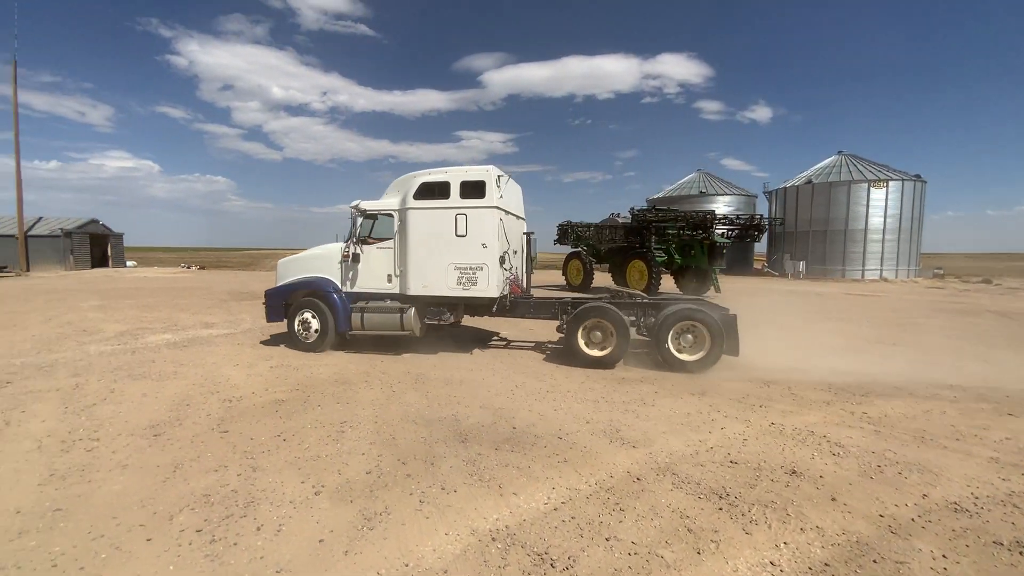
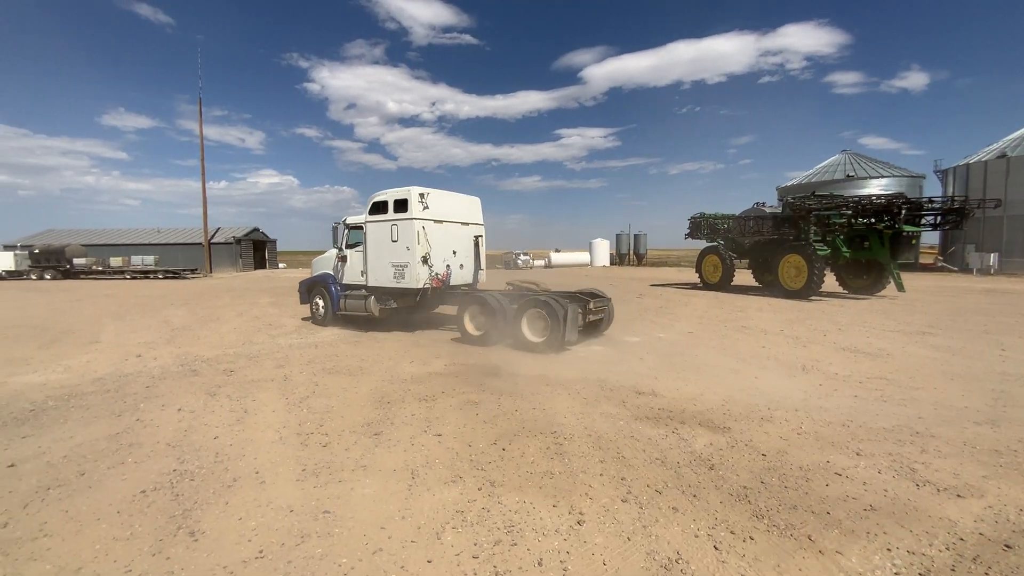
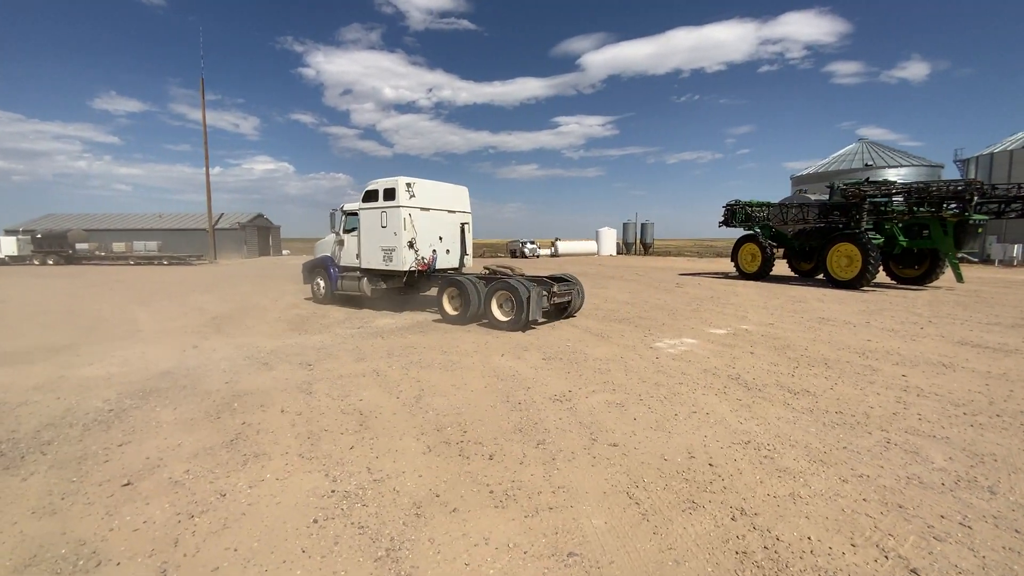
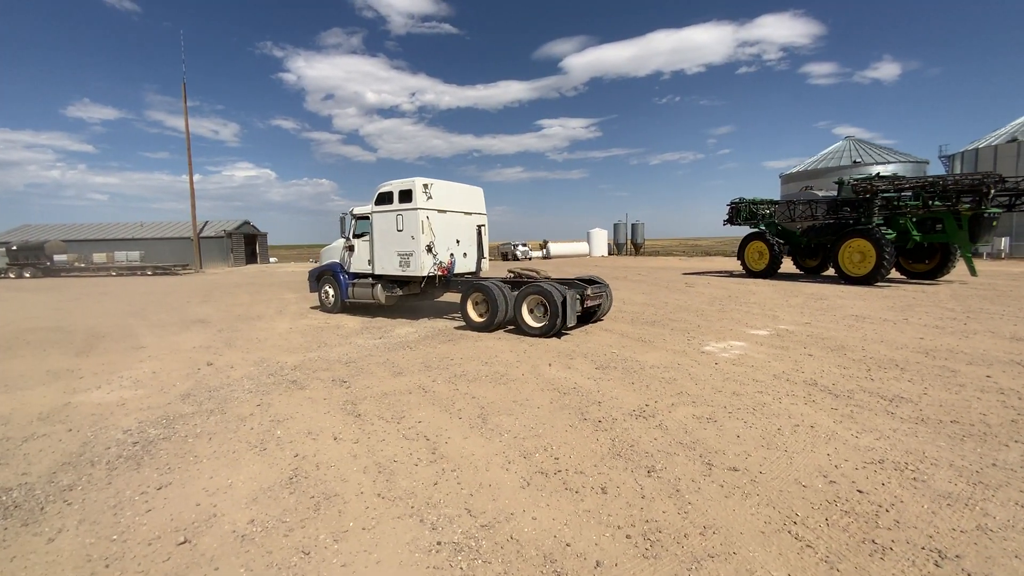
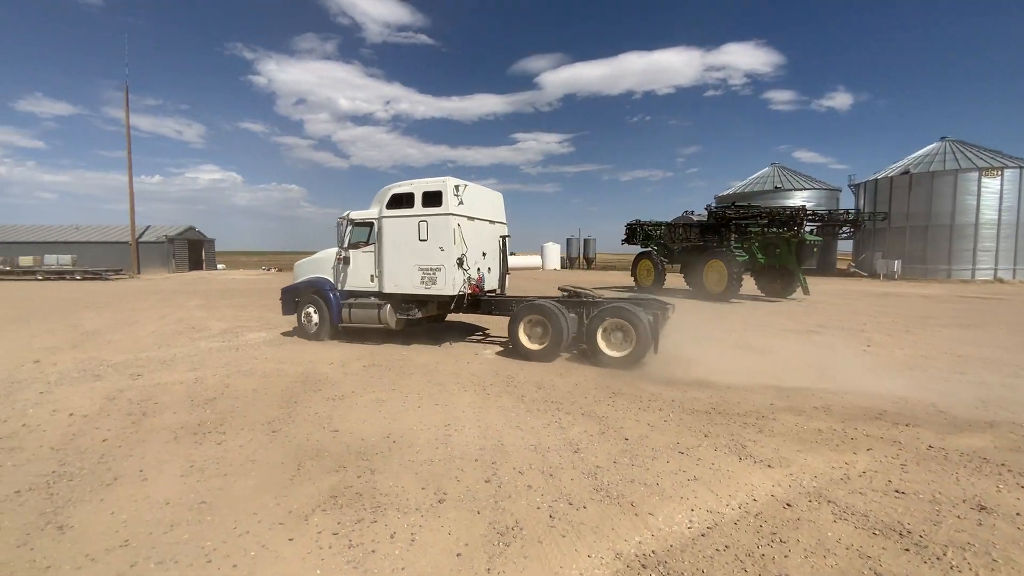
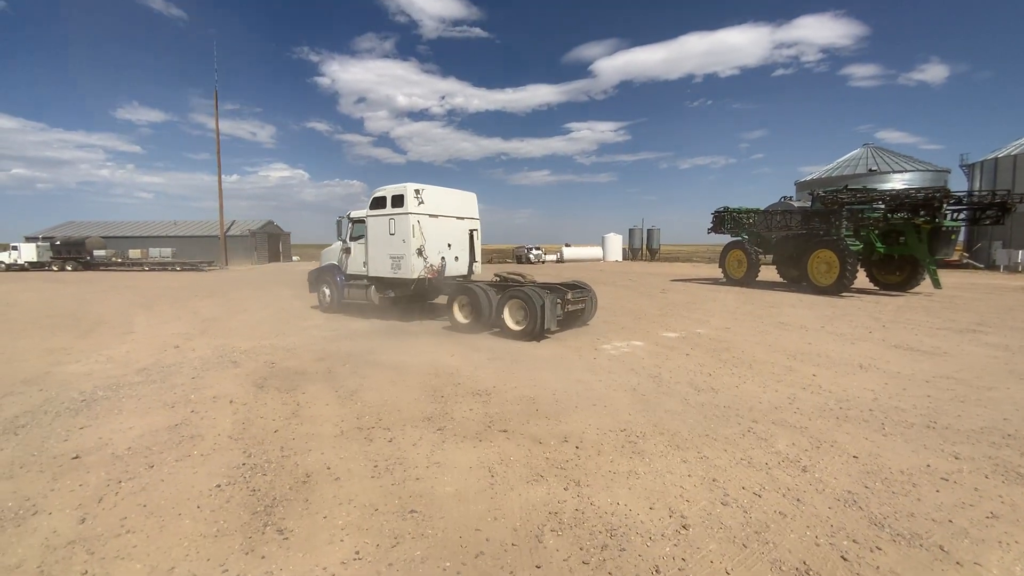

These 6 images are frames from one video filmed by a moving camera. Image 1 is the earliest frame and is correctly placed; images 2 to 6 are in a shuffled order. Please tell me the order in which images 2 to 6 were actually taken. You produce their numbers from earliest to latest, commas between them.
5, 2, 6, 3, 4
